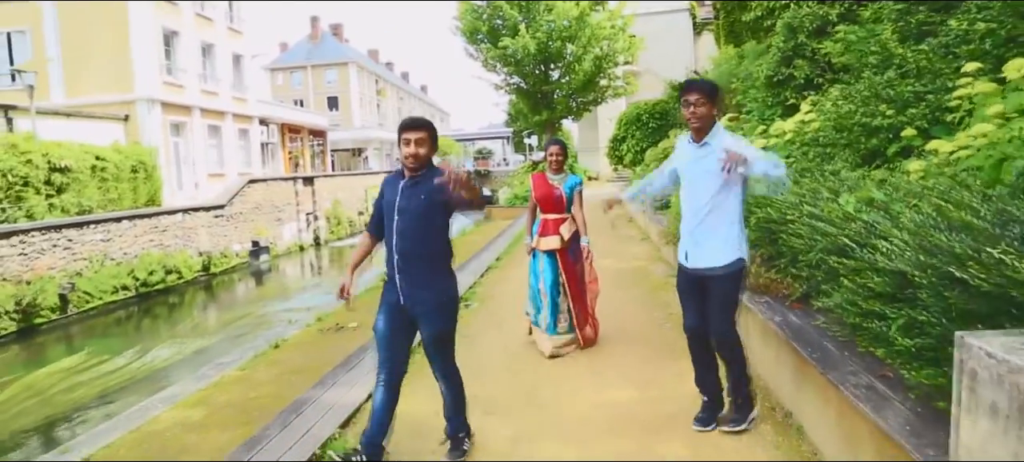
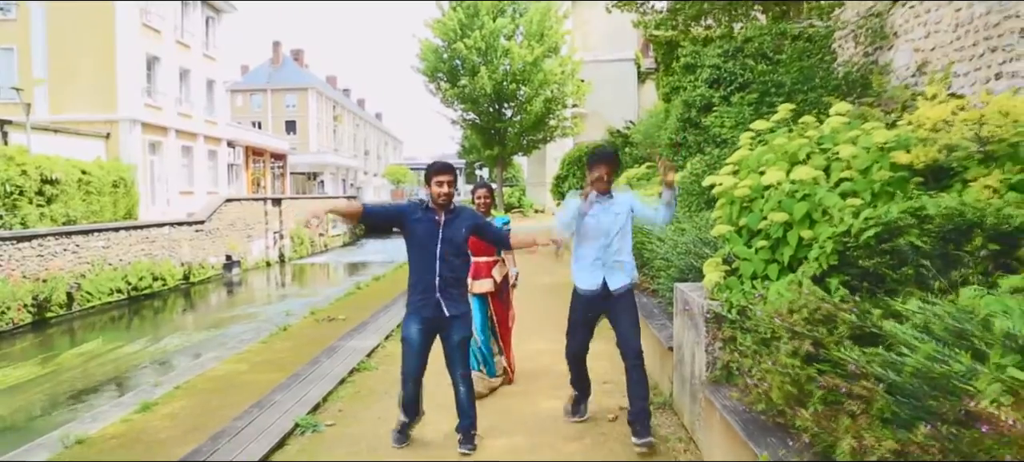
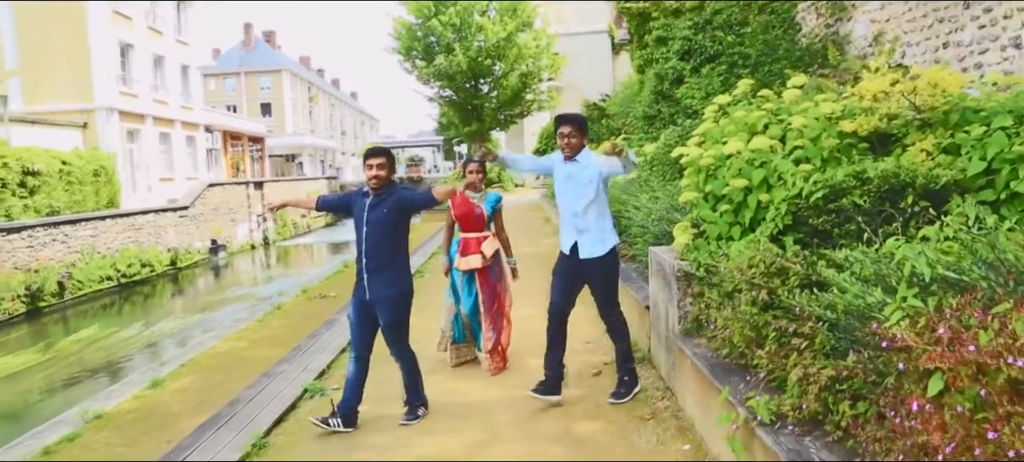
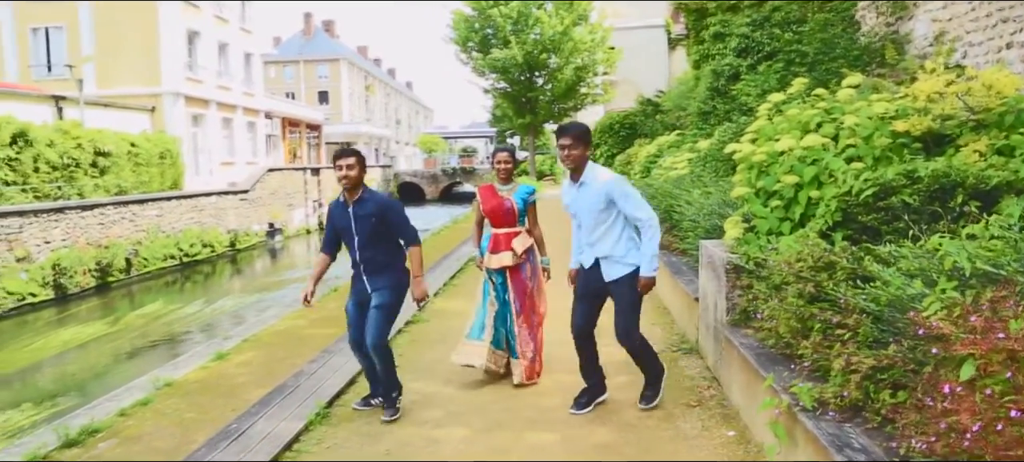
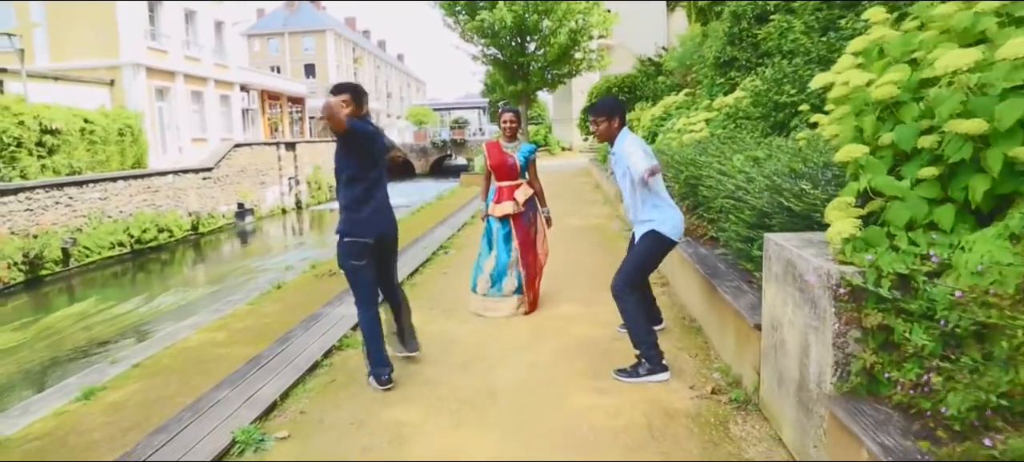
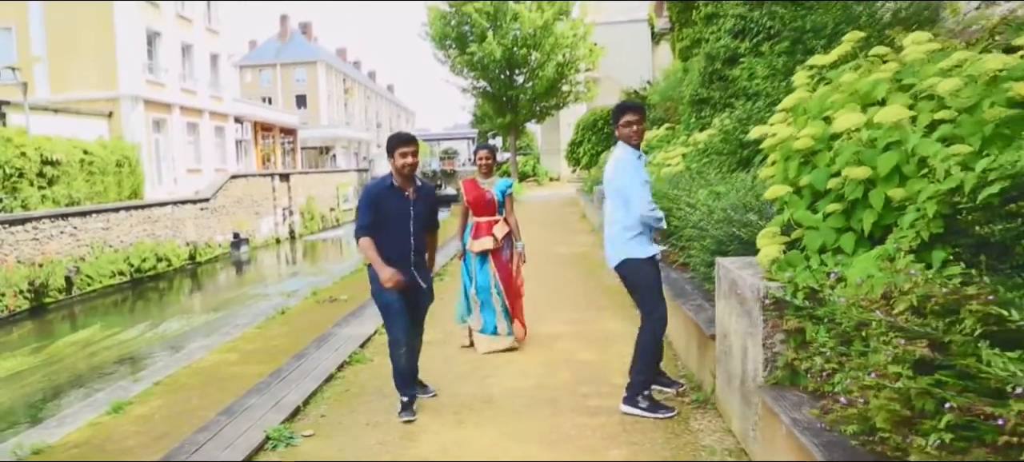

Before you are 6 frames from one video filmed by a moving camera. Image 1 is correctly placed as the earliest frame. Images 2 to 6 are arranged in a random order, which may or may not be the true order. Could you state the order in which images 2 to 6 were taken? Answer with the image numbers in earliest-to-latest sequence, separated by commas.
5, 6, 2, 3, 4
